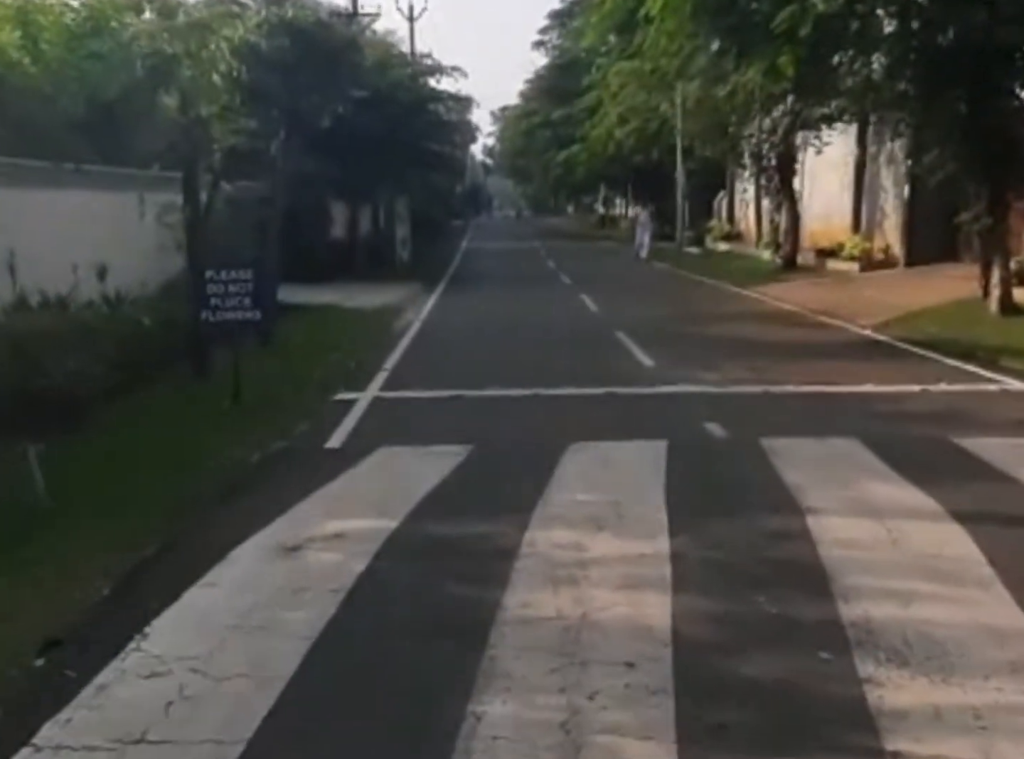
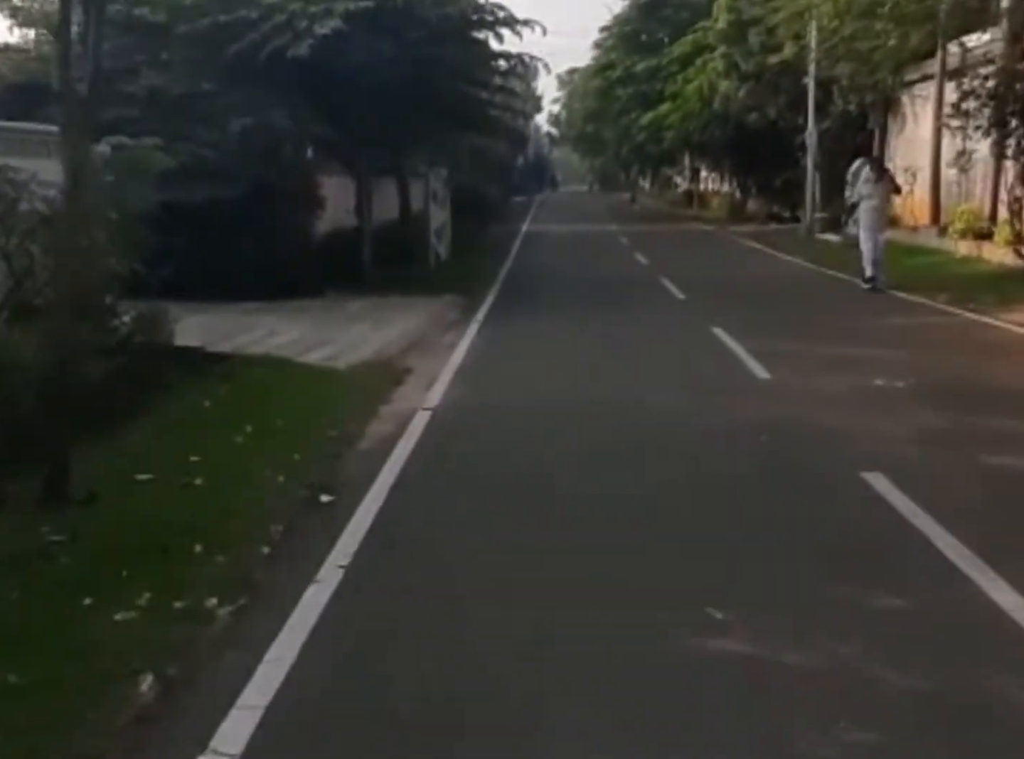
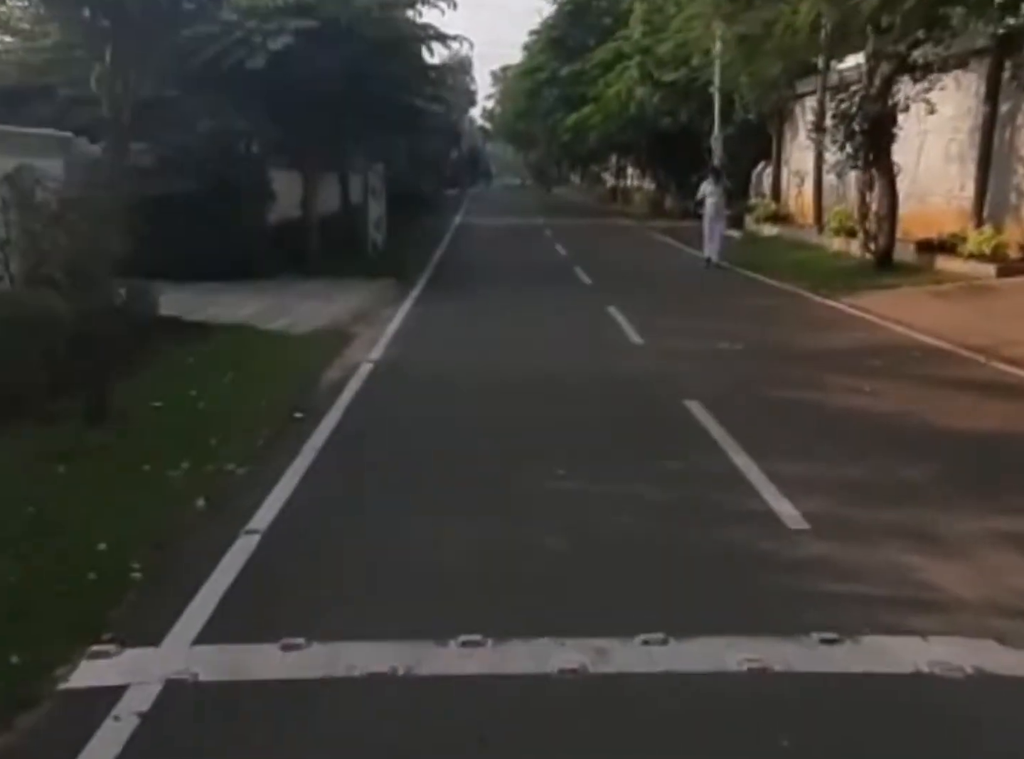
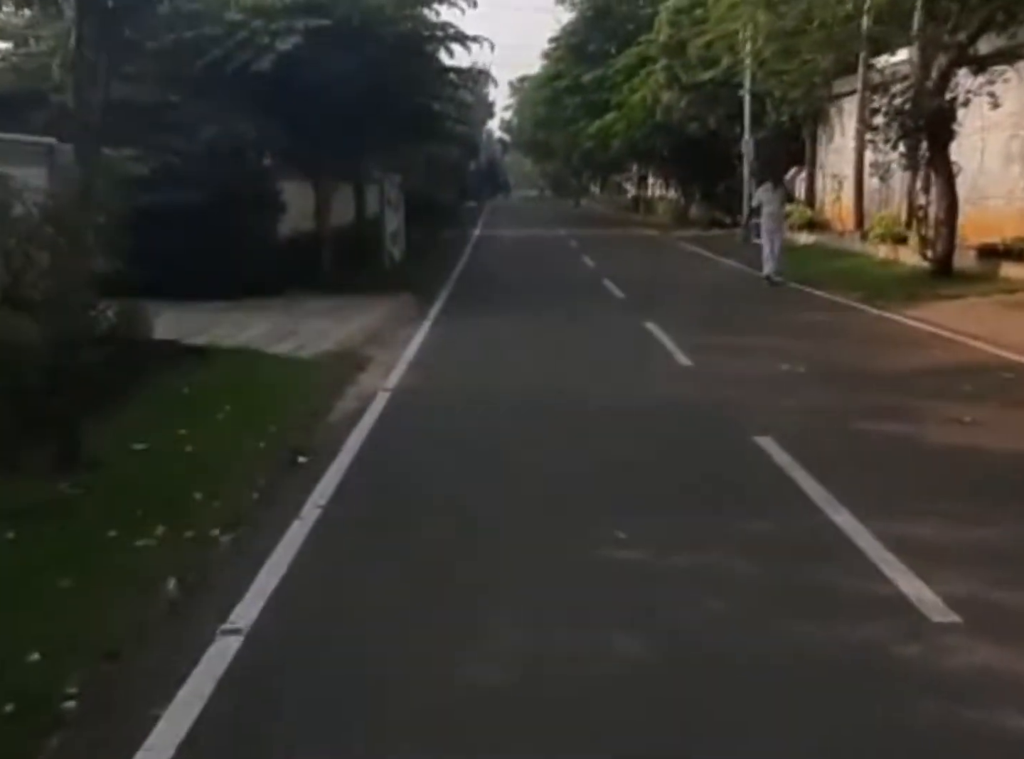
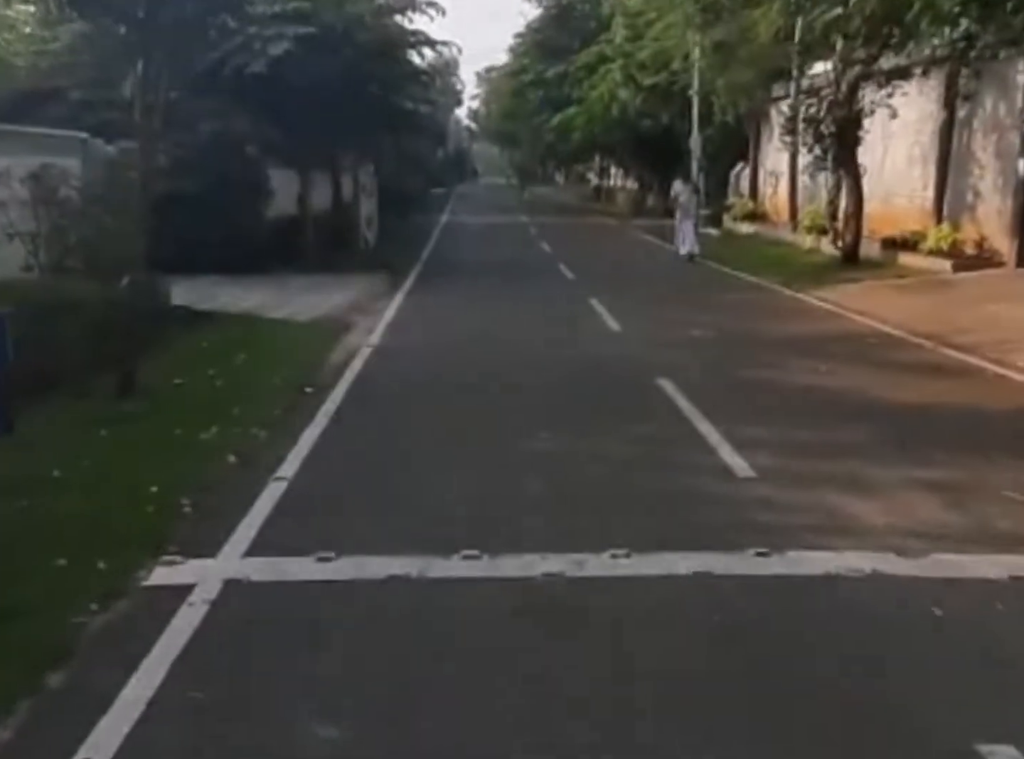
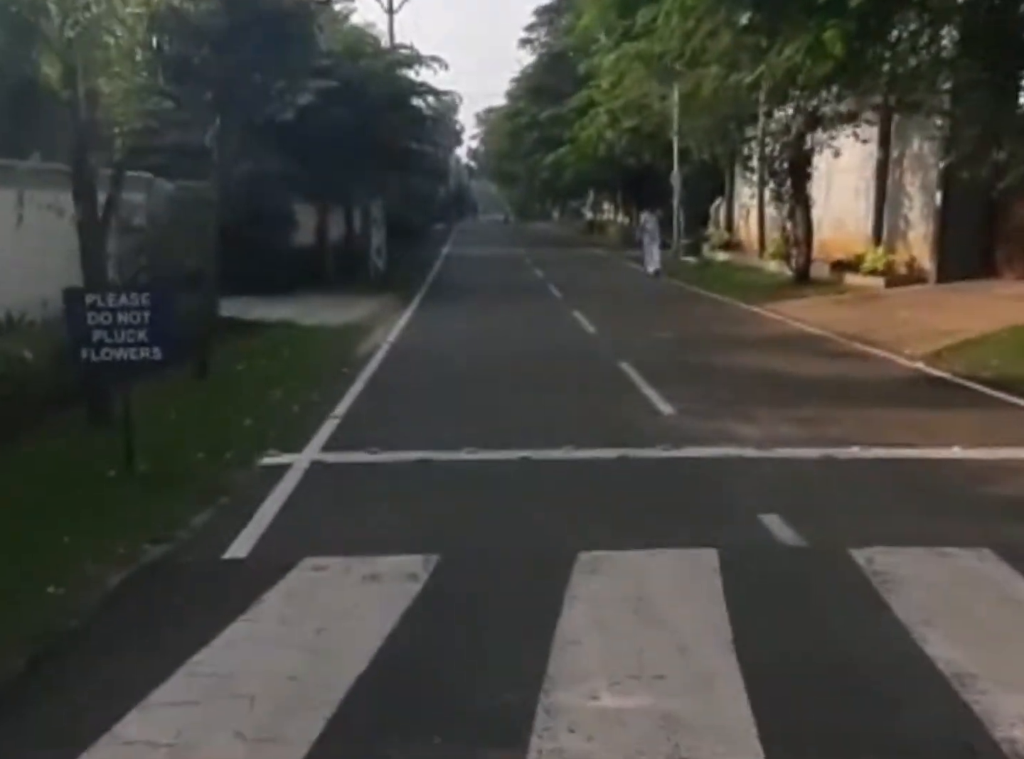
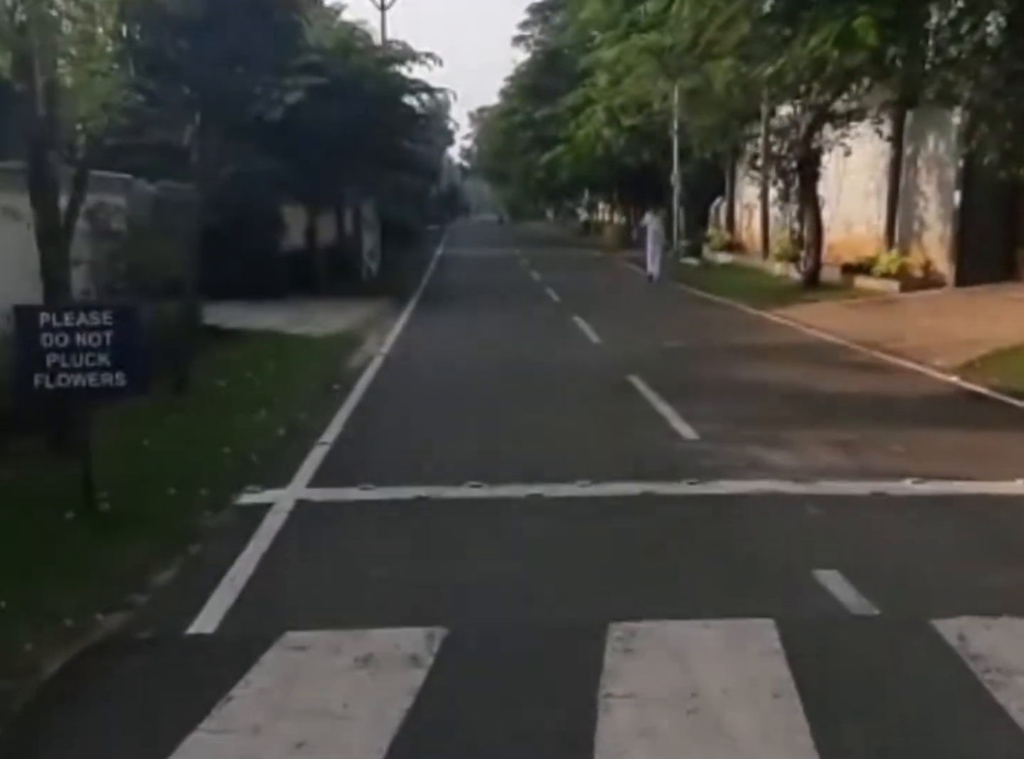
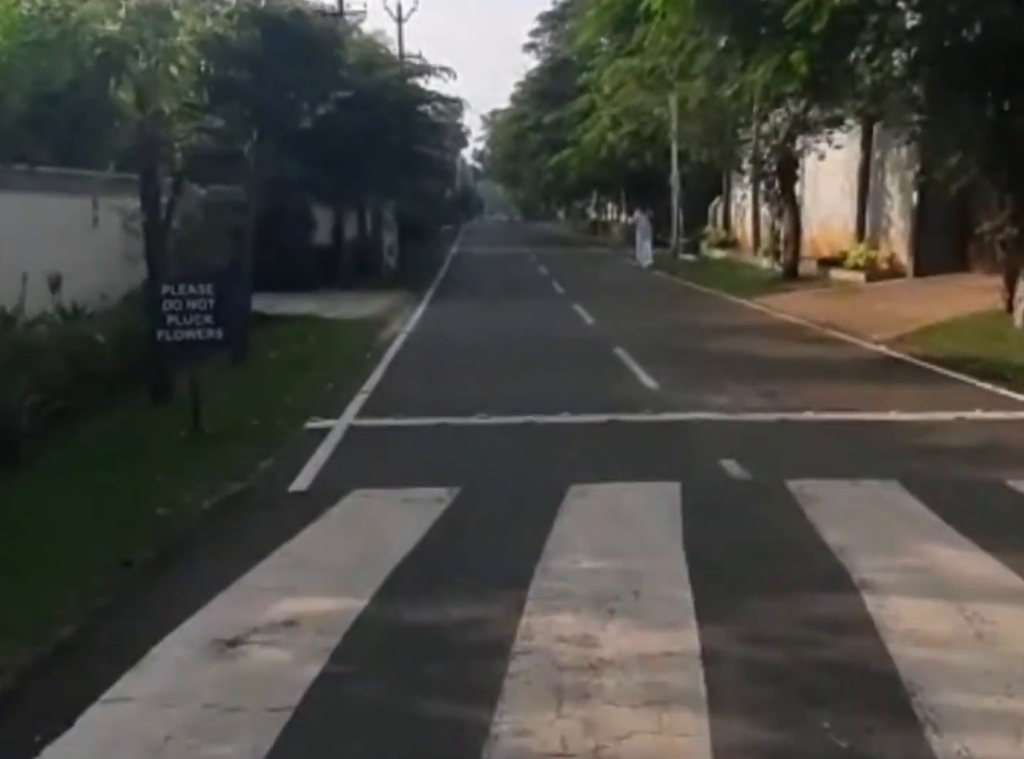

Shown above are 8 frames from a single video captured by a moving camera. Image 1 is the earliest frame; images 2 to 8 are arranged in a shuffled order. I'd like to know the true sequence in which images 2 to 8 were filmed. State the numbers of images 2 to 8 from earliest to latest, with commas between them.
8, 6, 7, 5, 3, 4, 2
